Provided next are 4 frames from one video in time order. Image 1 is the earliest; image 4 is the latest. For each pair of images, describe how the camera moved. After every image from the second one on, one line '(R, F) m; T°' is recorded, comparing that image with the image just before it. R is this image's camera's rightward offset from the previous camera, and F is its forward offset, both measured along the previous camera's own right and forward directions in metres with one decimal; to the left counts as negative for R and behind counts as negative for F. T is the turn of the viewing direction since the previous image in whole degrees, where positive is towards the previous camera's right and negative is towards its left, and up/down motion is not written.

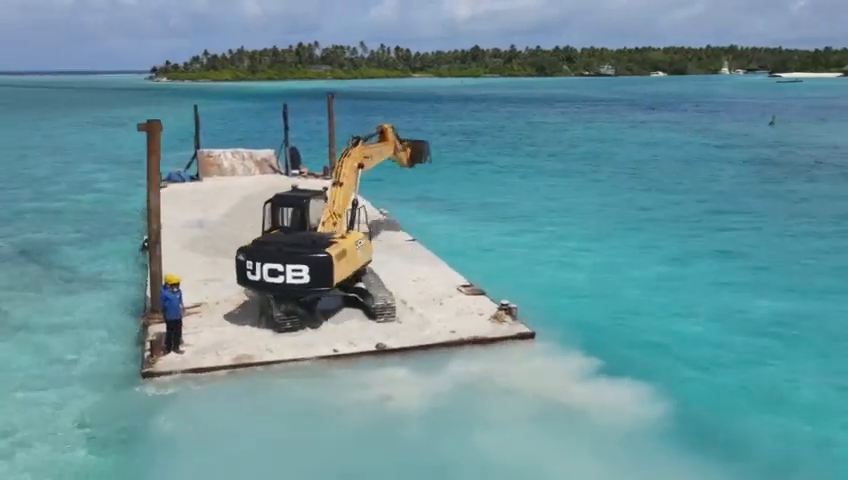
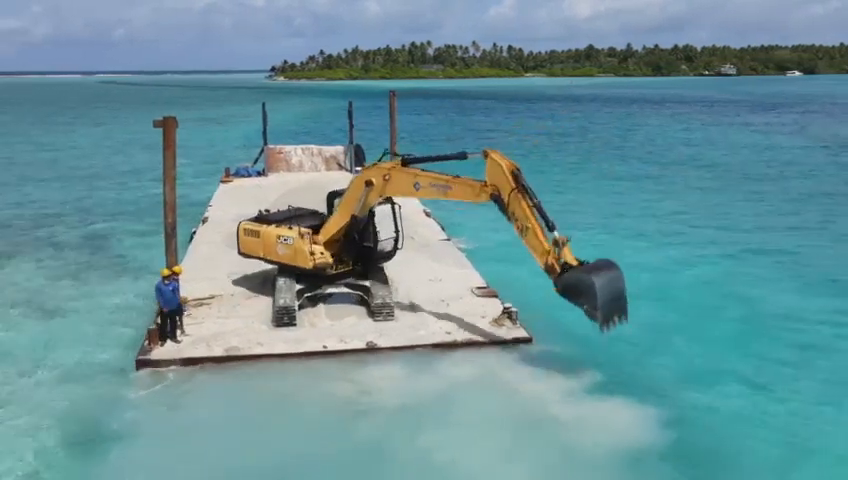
(+1.7, +0.2) m; -8°
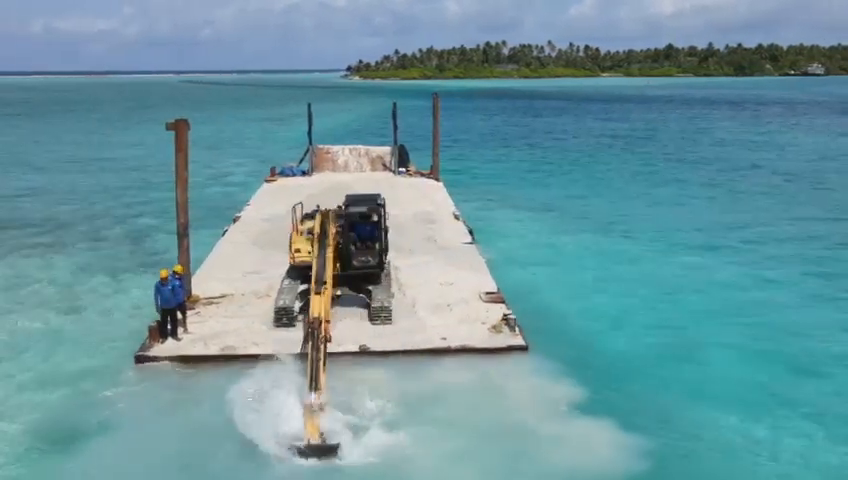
(+1.1, +0.1) m; -5°
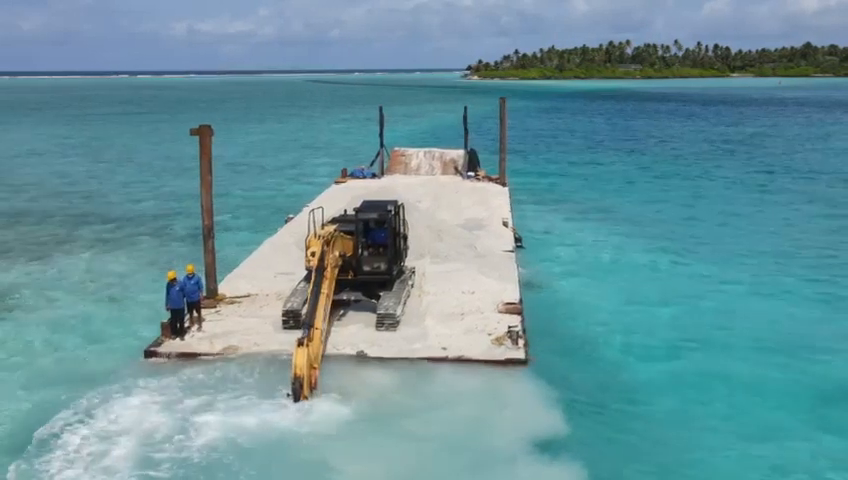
(+1.8, +0.2) m; -8°
